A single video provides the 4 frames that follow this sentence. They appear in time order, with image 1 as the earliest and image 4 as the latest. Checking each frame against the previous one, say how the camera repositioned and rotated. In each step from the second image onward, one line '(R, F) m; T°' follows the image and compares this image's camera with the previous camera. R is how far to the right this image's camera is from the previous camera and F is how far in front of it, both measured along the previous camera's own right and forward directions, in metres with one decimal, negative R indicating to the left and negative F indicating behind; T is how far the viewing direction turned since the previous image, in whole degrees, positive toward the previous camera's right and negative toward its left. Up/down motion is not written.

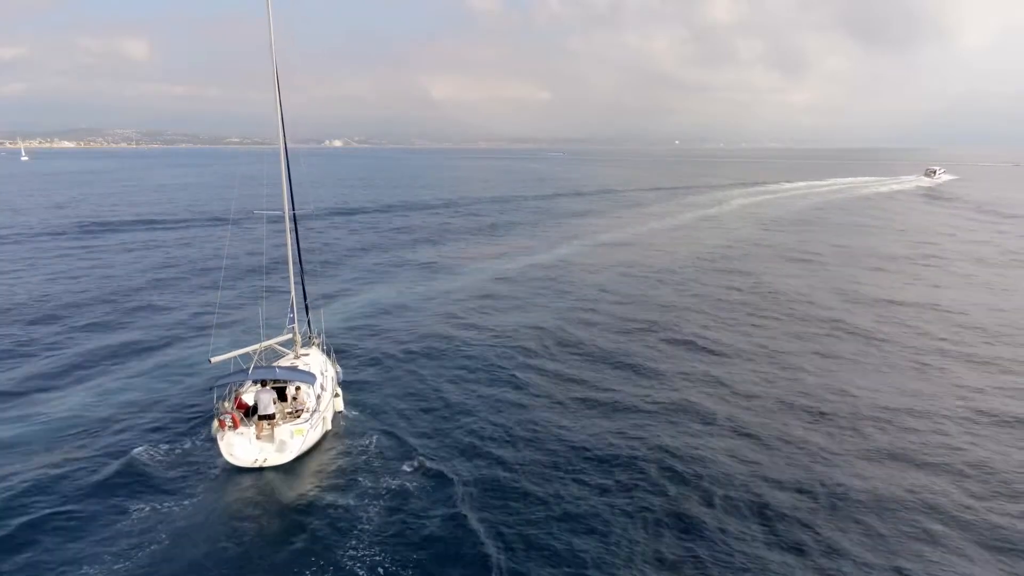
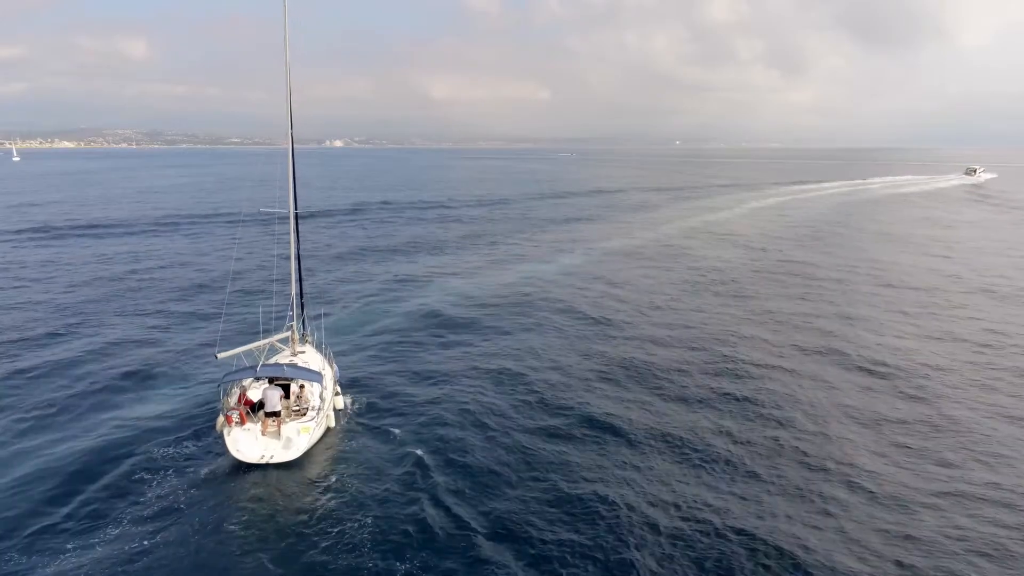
(-5.0, +13.3) m; 0°
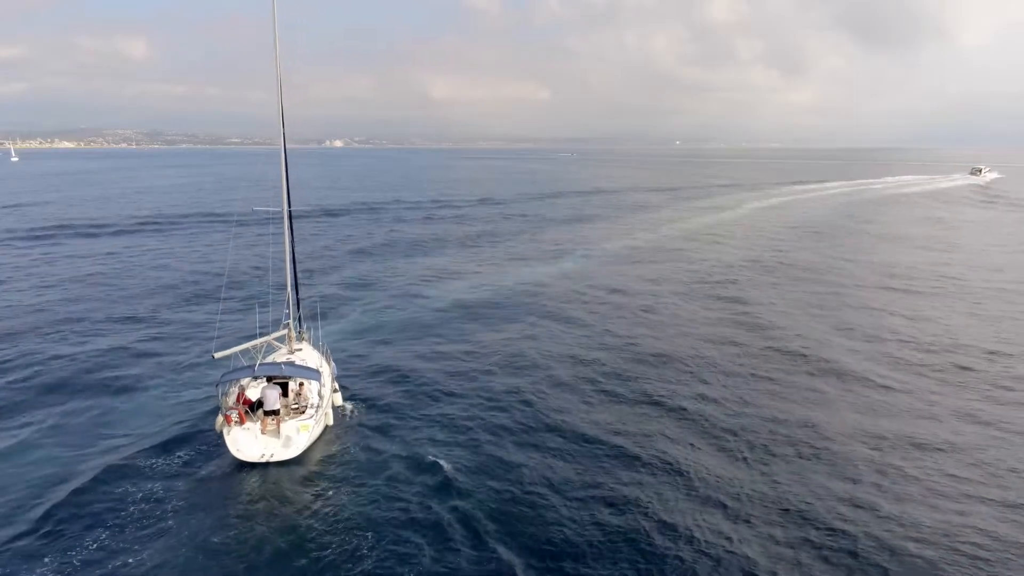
(+5.1, -8.2) m; 0°
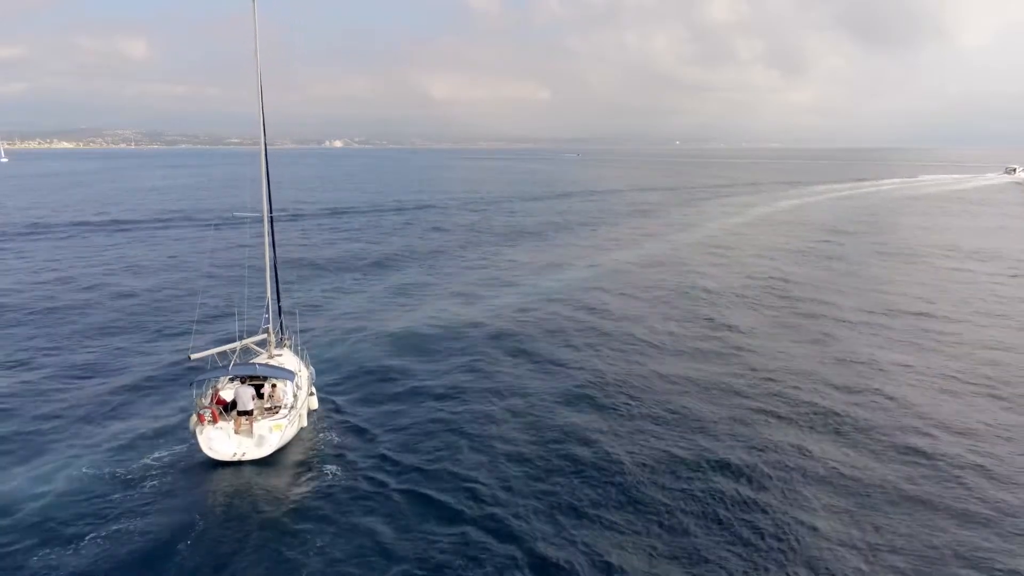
(+3.2, +0.5) m; 0°
